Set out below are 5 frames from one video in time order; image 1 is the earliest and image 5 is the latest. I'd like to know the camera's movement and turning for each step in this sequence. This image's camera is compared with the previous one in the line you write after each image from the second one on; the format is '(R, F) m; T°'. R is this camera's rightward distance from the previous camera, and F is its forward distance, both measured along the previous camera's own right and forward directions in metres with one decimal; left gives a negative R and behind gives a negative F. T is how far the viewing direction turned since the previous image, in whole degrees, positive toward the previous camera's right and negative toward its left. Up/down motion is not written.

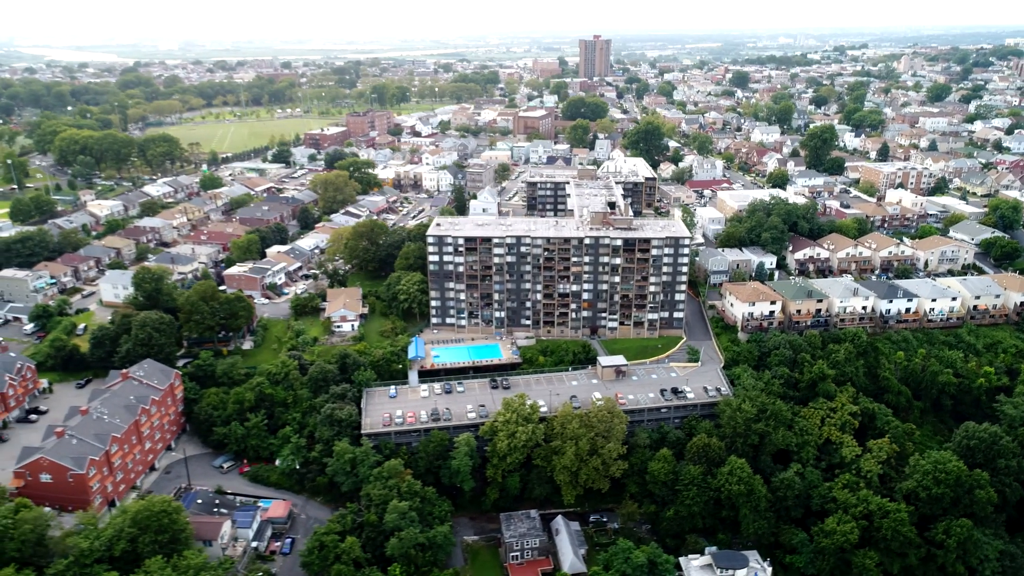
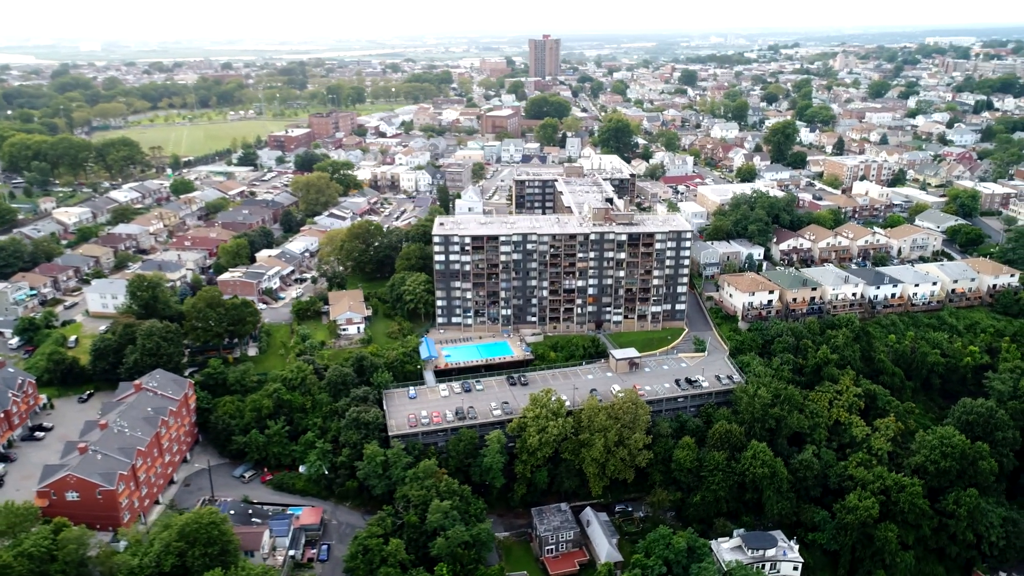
(-4.6, -0.1) m; +5°
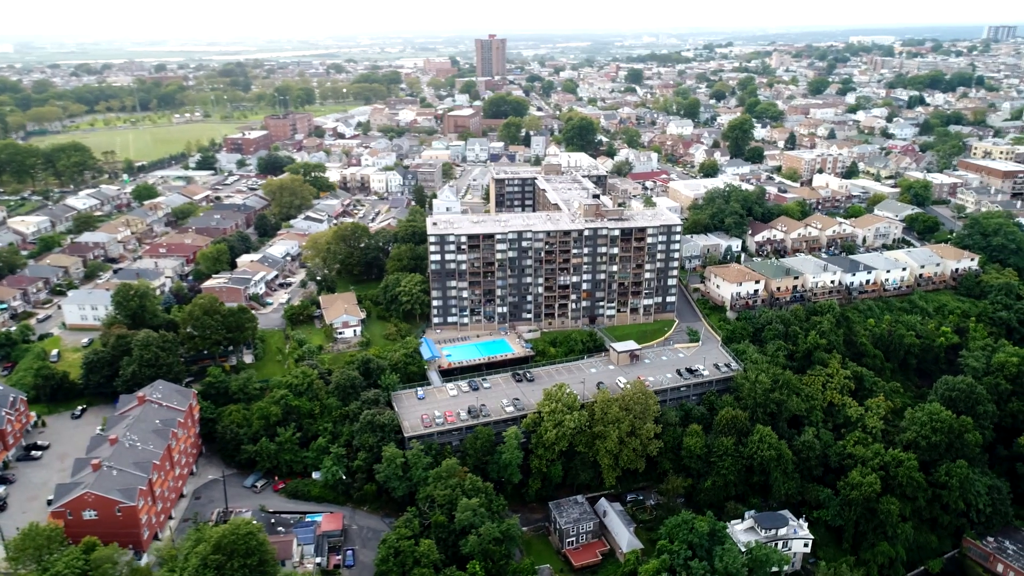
(-3.9, -0.1) m; +5°
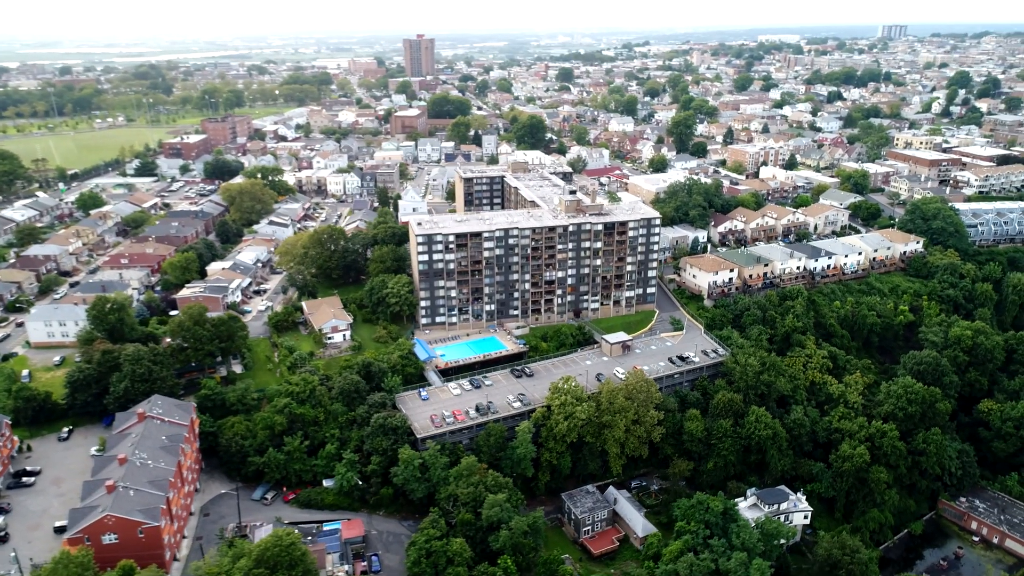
(-4.6, -0.1) m; +6°
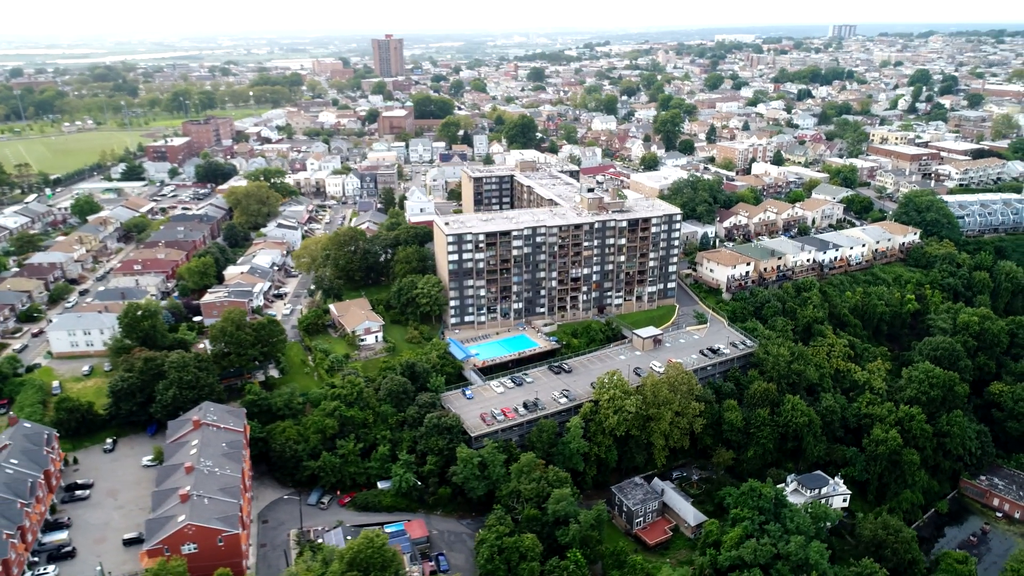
(-5.1, -0.1) m; +3°
